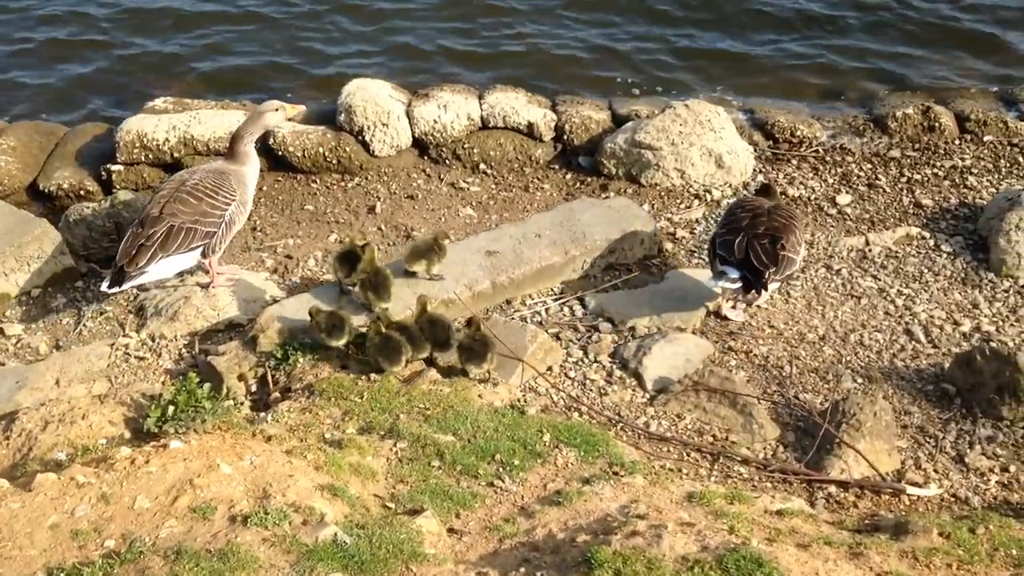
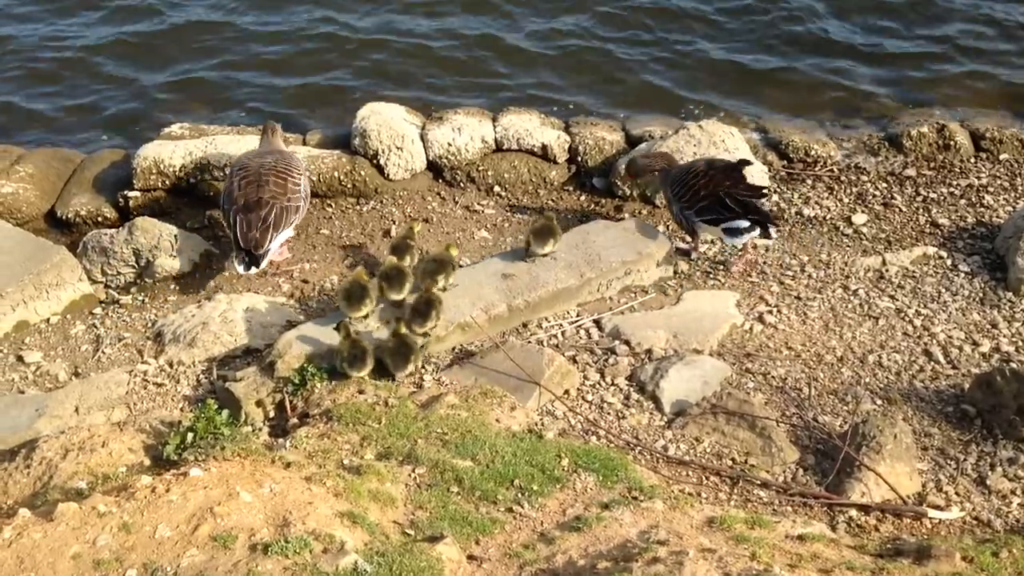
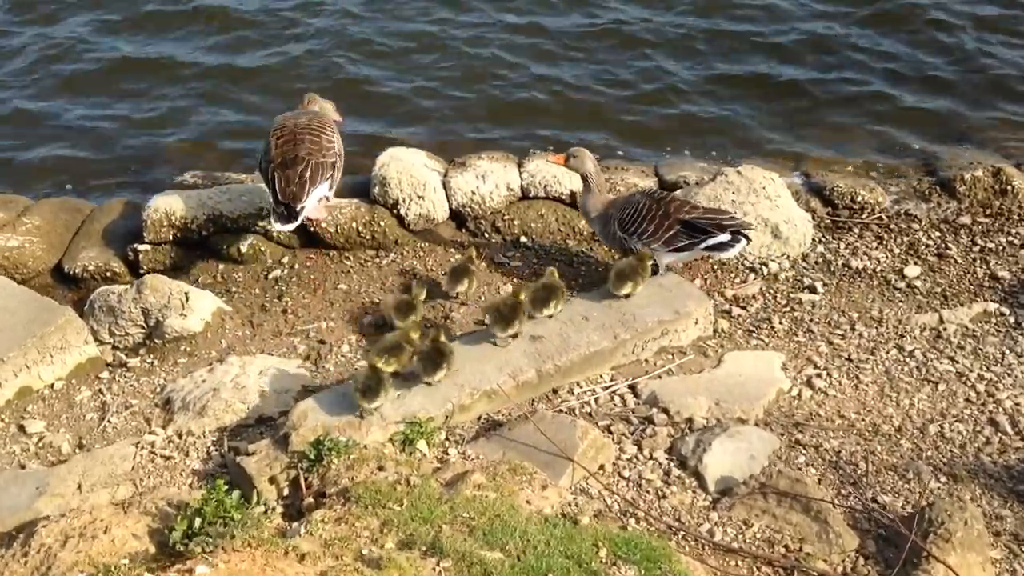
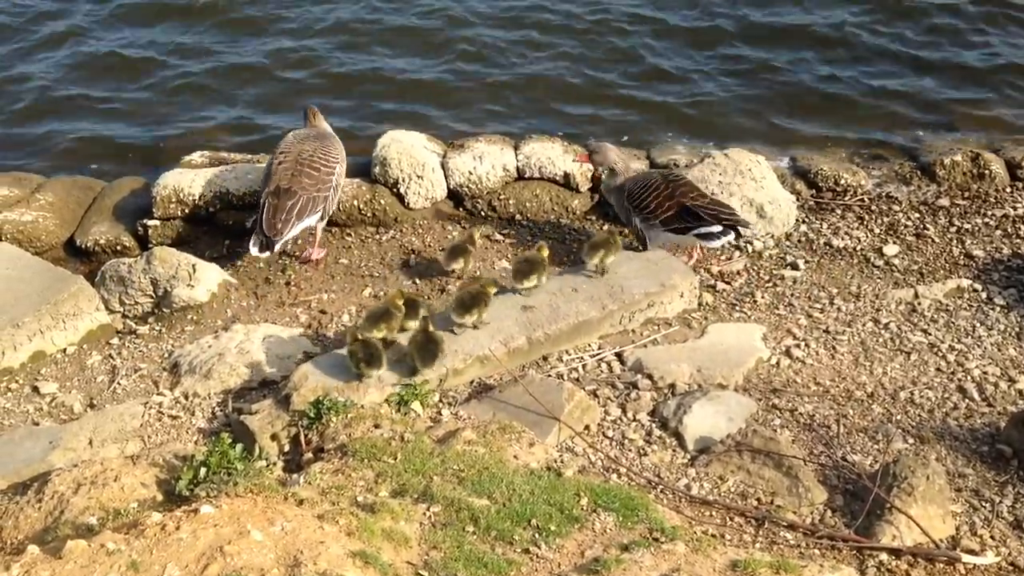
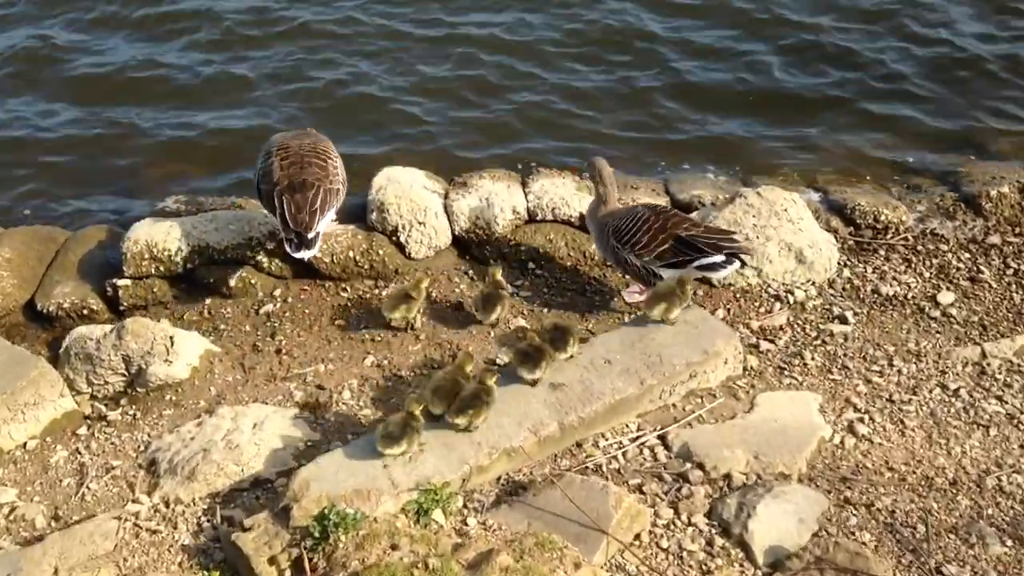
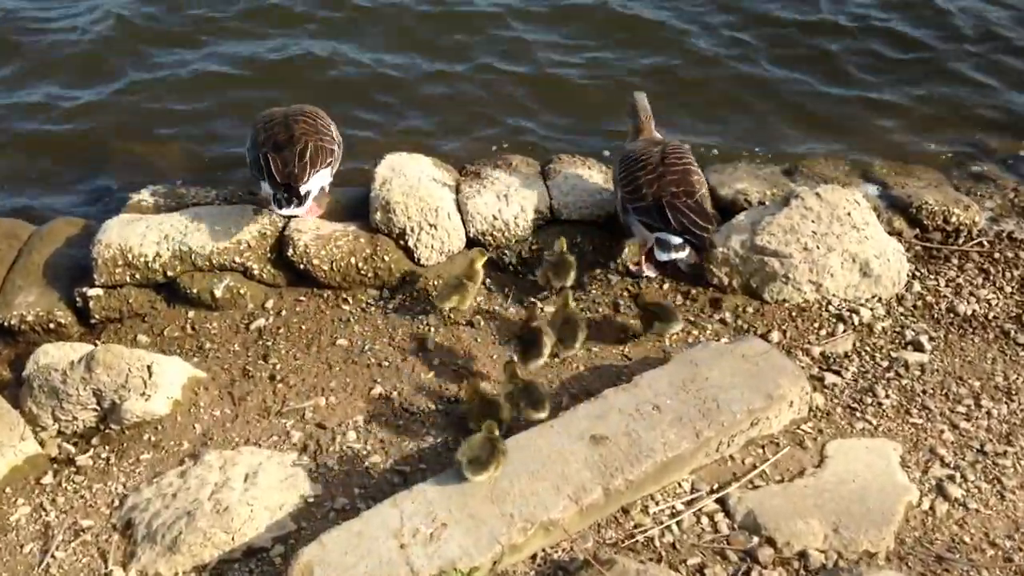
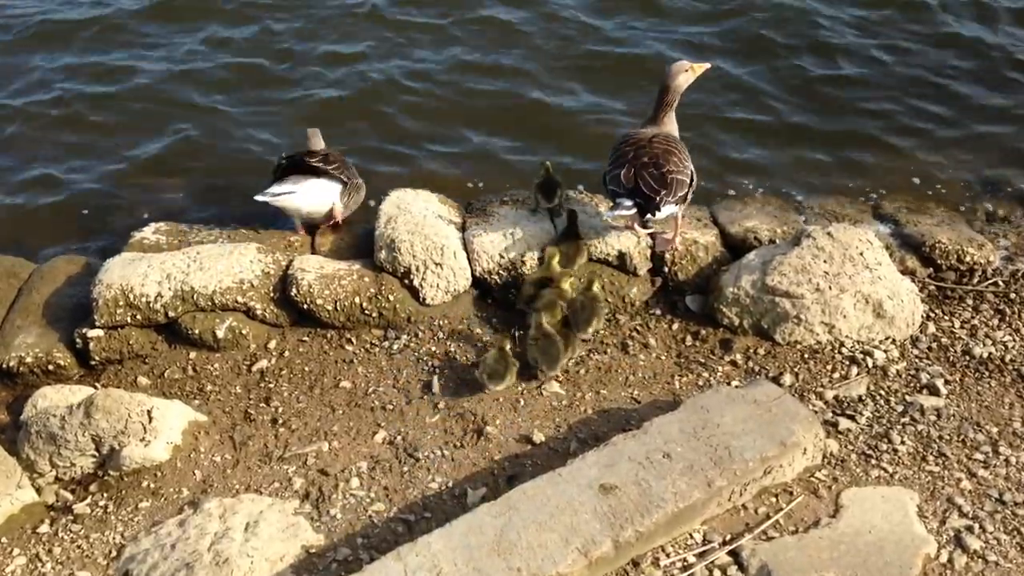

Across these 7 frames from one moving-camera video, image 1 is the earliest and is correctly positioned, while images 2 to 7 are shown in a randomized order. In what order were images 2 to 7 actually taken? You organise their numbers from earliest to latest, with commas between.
2, 4, 3, 5, 6, 7
